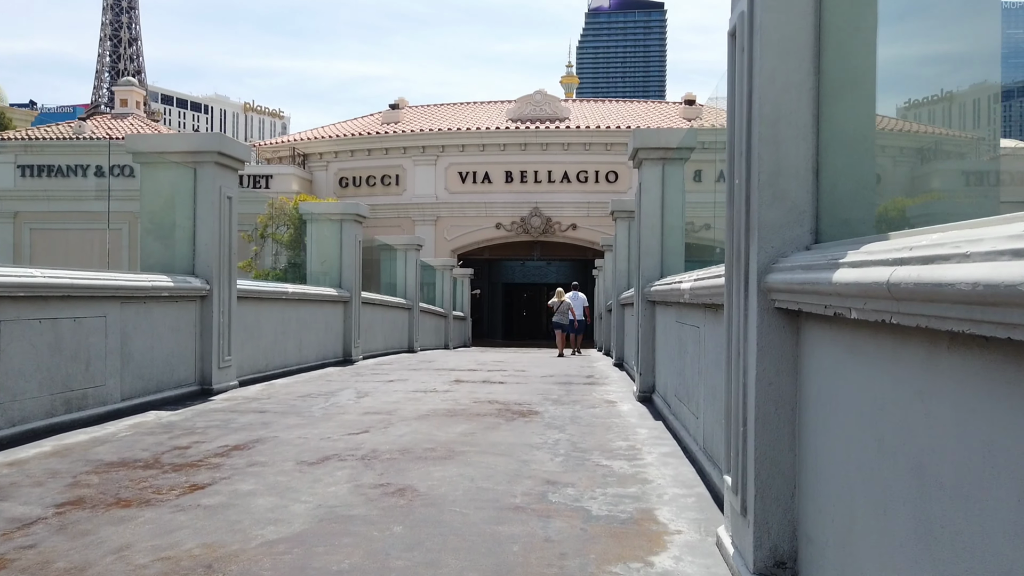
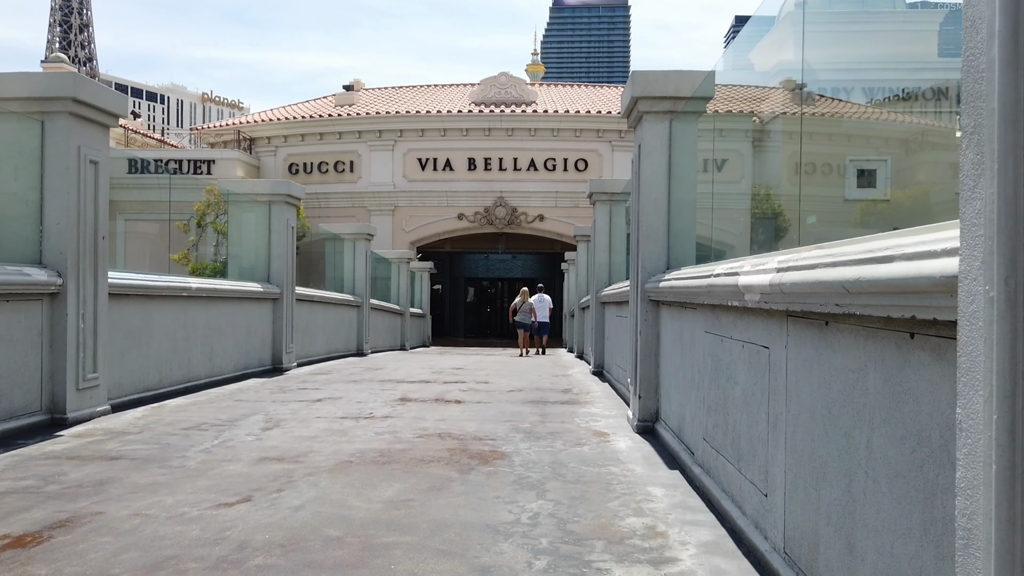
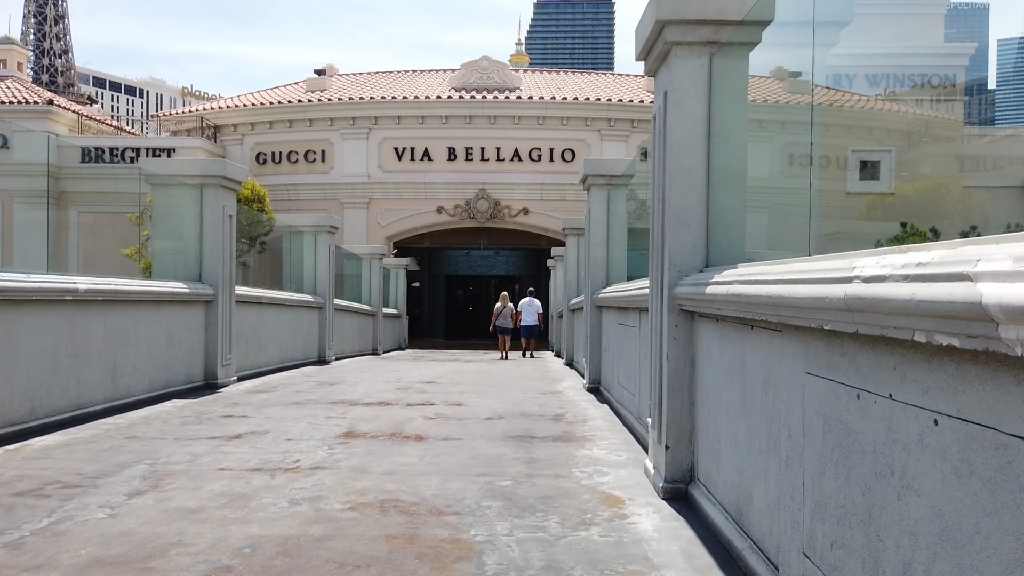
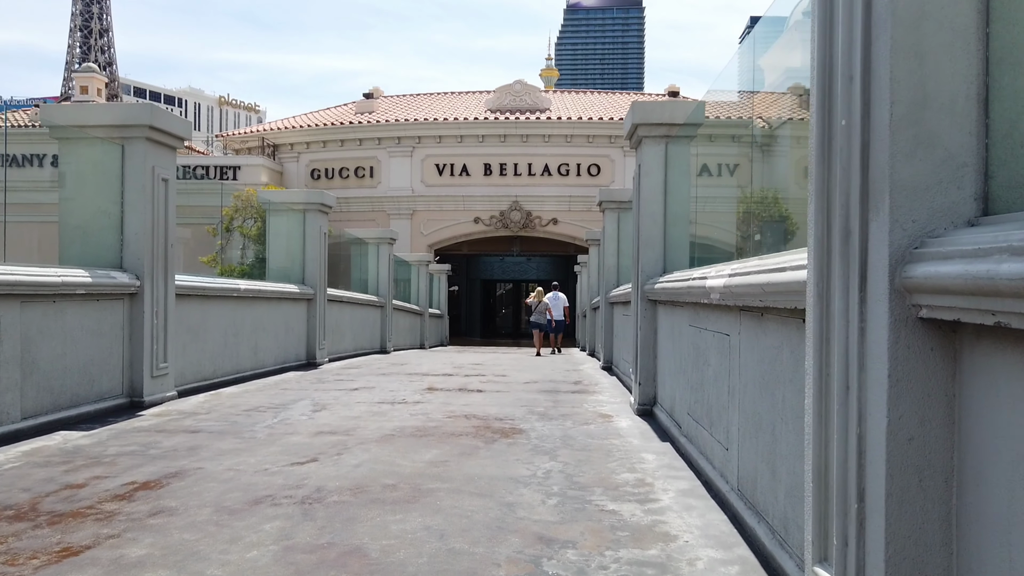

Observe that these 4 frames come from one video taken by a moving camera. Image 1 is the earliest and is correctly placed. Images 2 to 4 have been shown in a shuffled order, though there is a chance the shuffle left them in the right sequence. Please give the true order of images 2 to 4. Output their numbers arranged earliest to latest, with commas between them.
4, 2, 3
